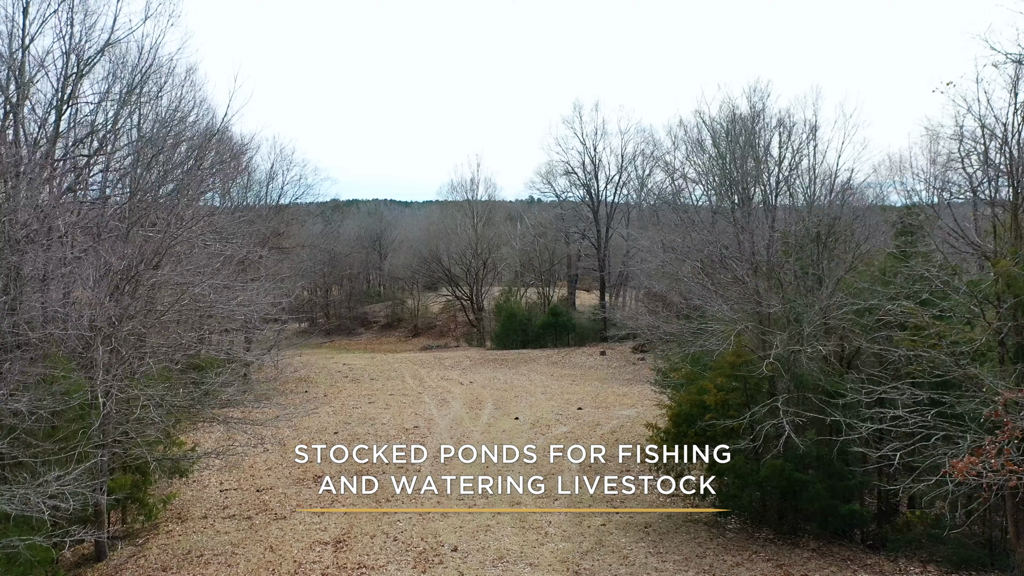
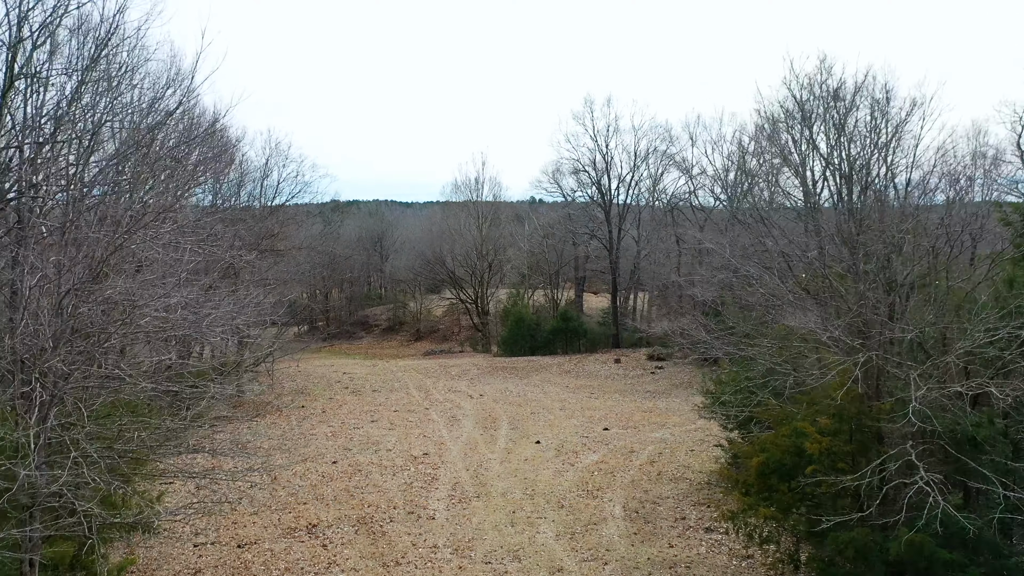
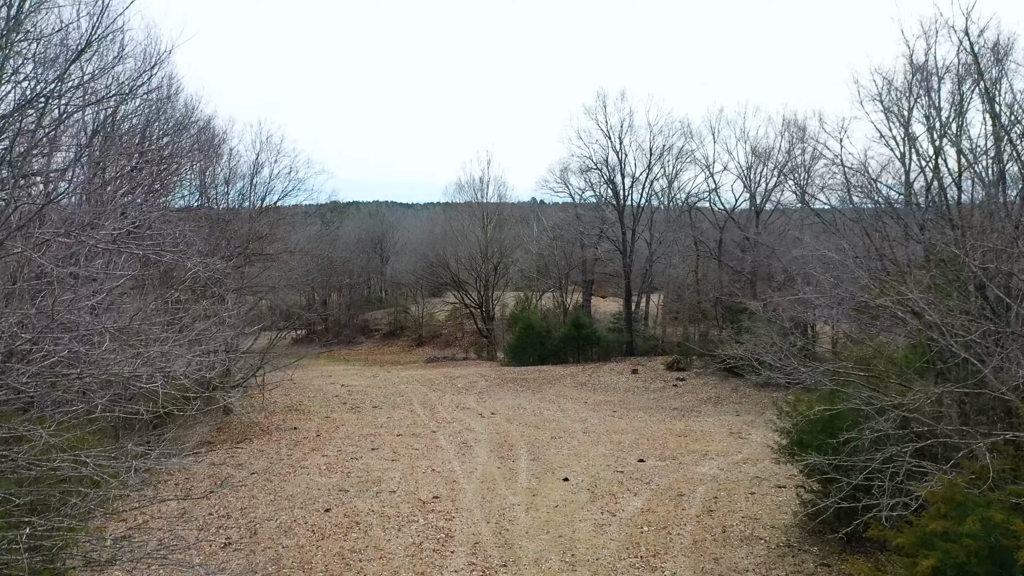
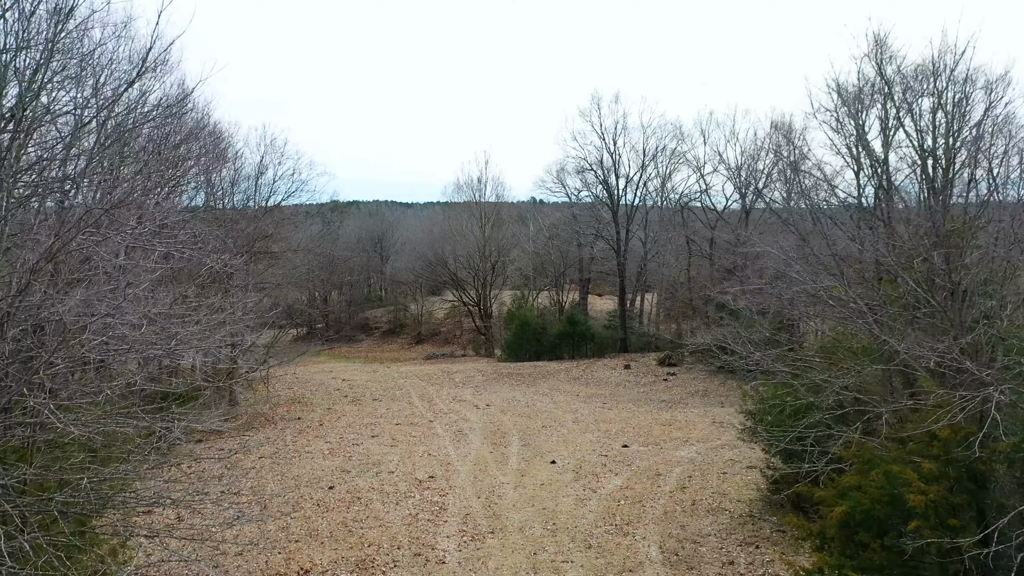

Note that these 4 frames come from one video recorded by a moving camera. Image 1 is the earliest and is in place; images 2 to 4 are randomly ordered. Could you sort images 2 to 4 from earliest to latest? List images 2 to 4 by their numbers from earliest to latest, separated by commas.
2, 4, 3
